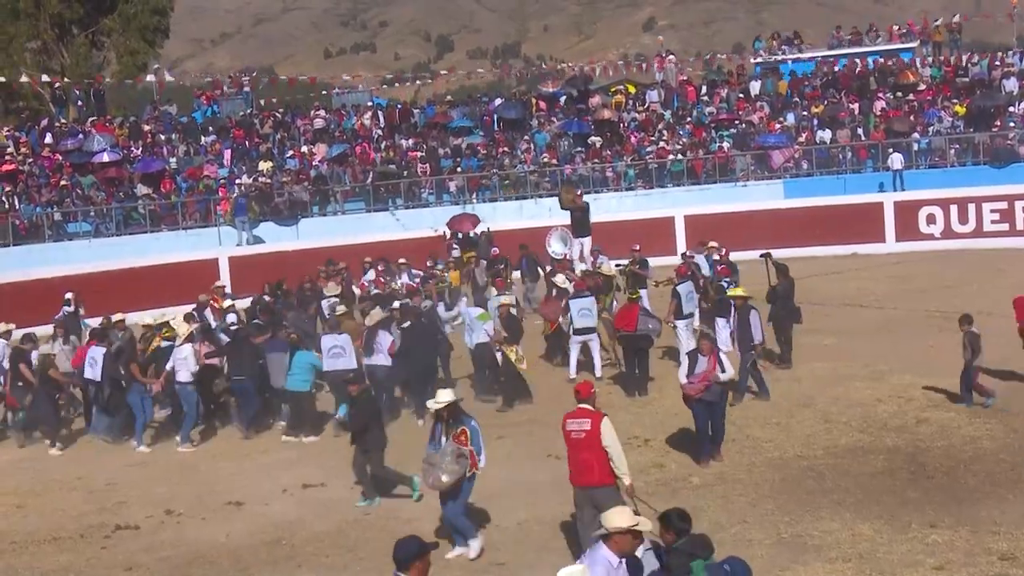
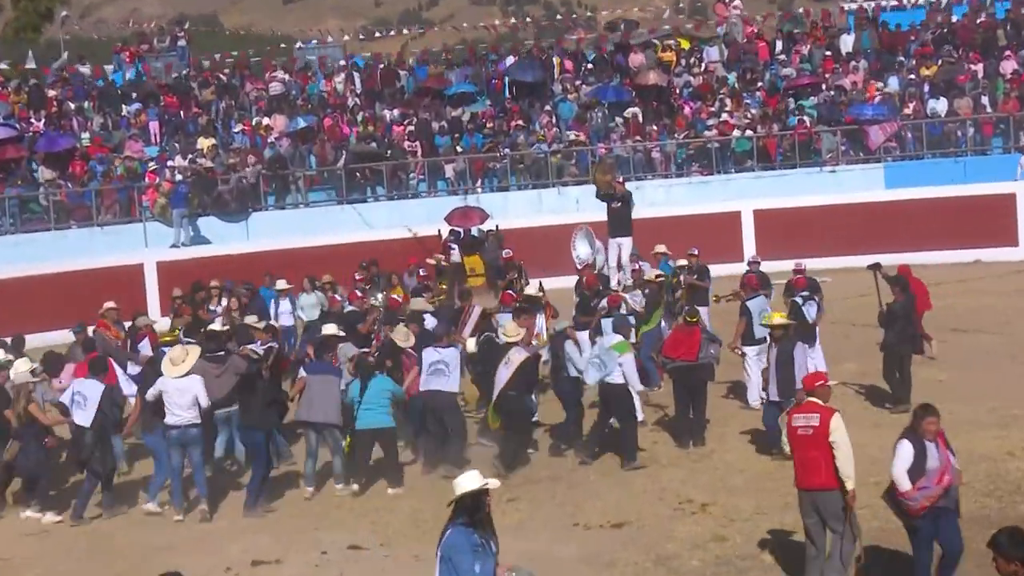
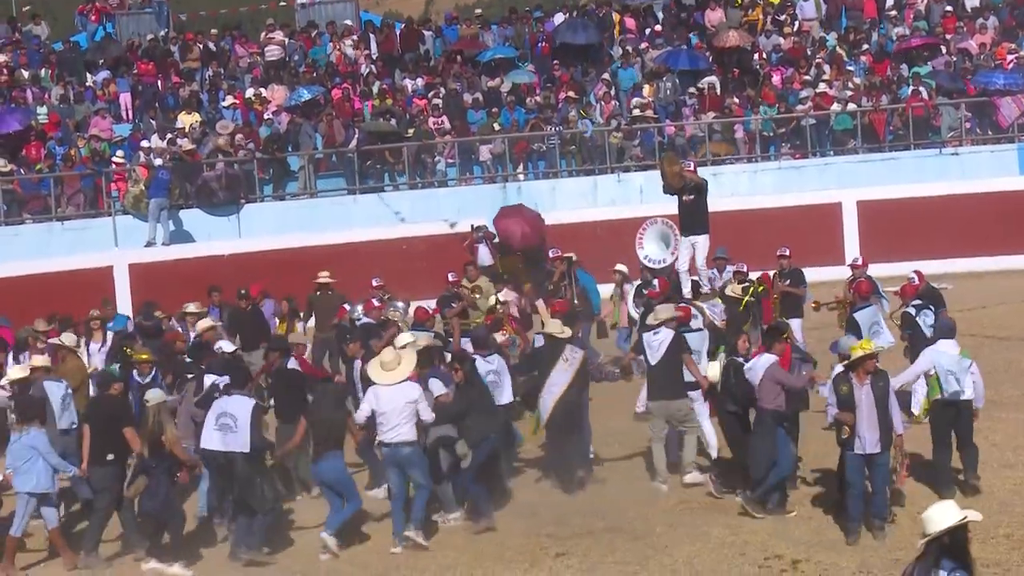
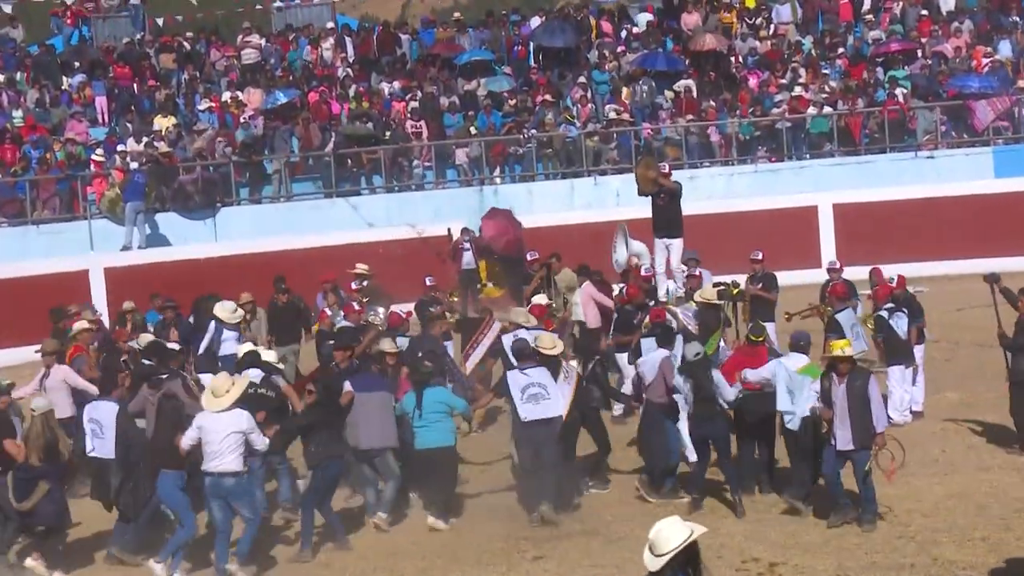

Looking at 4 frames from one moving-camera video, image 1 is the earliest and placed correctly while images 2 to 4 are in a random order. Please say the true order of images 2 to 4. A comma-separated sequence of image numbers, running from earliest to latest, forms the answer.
2, 4, 3
